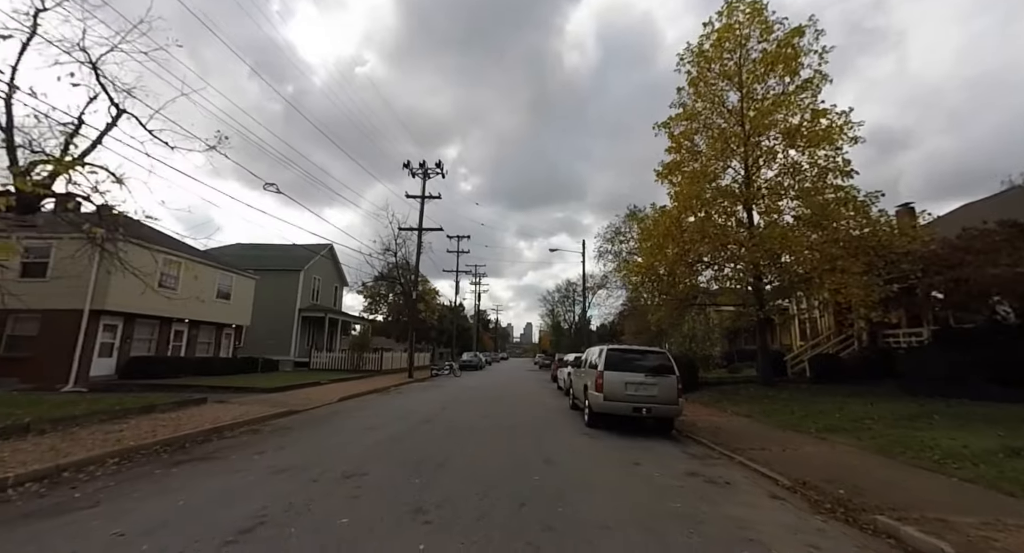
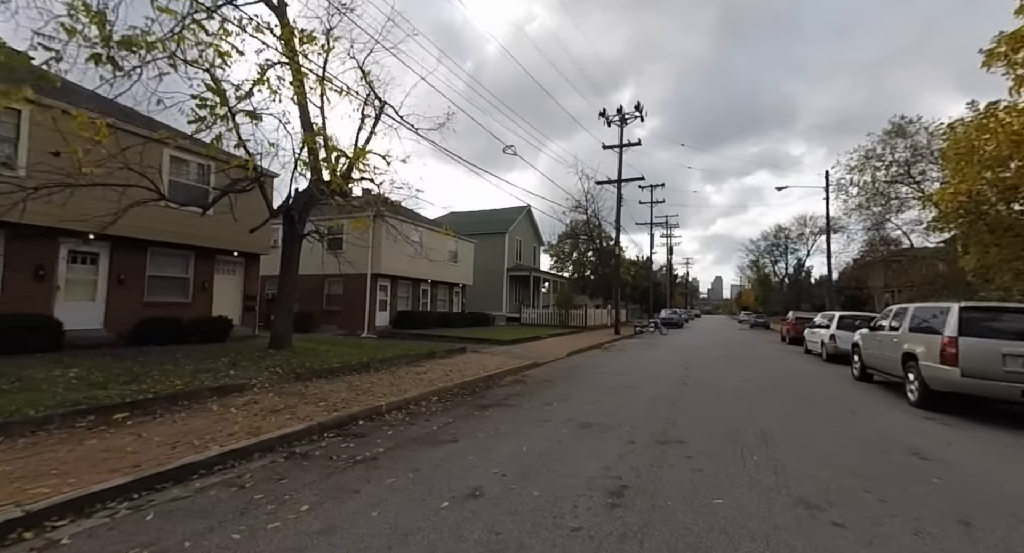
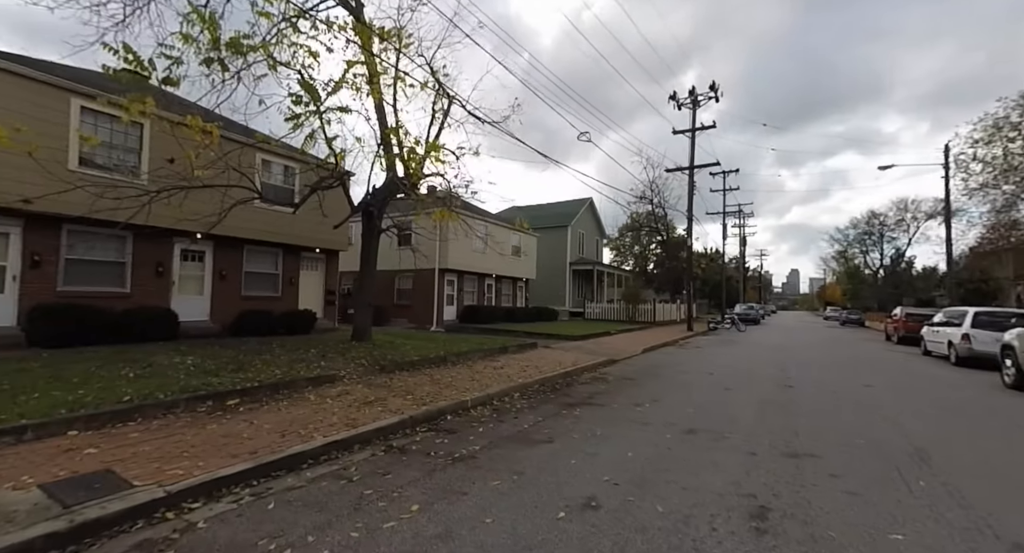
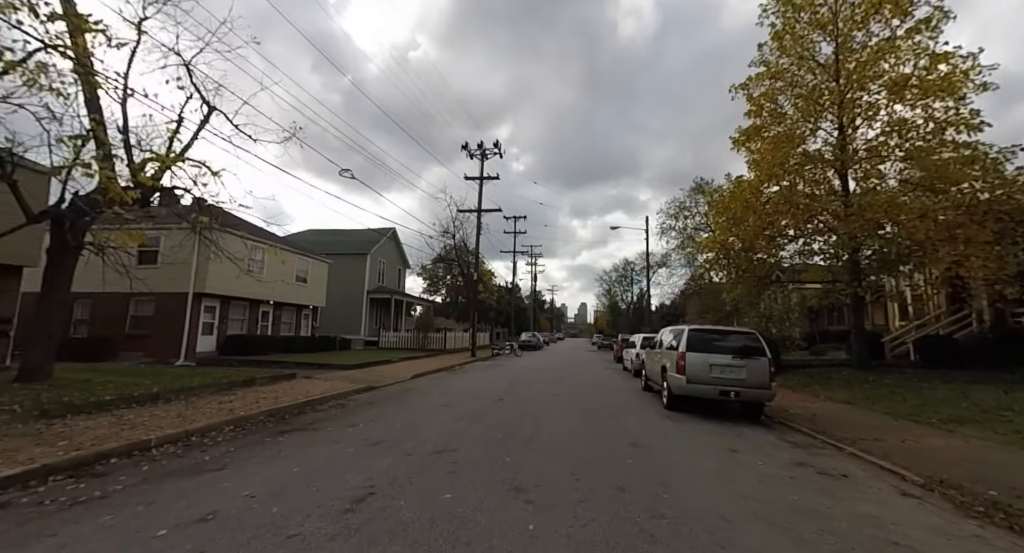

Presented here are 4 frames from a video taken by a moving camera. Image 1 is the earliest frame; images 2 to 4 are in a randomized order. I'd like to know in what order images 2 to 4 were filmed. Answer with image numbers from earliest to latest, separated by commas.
4, 2, 3
